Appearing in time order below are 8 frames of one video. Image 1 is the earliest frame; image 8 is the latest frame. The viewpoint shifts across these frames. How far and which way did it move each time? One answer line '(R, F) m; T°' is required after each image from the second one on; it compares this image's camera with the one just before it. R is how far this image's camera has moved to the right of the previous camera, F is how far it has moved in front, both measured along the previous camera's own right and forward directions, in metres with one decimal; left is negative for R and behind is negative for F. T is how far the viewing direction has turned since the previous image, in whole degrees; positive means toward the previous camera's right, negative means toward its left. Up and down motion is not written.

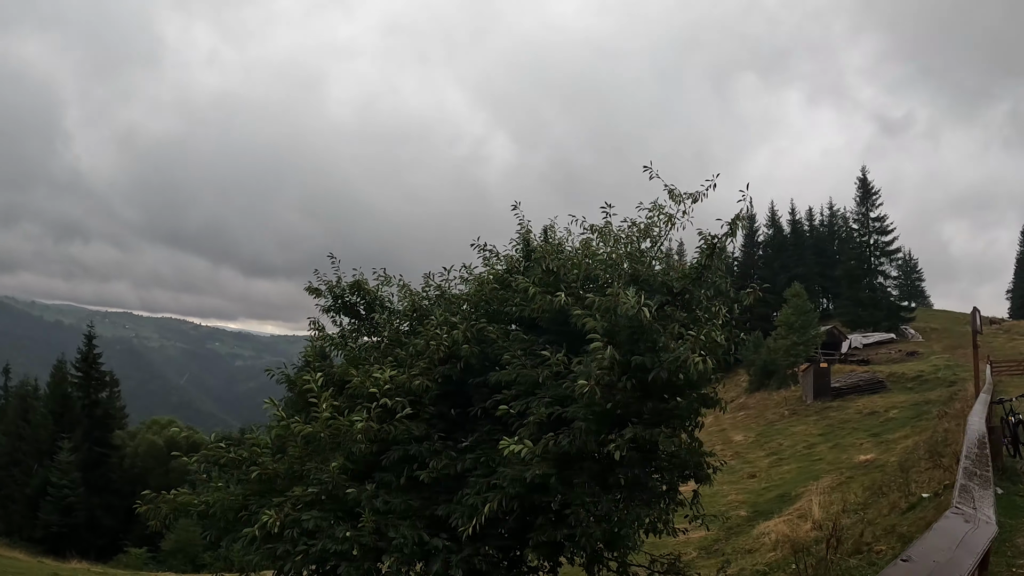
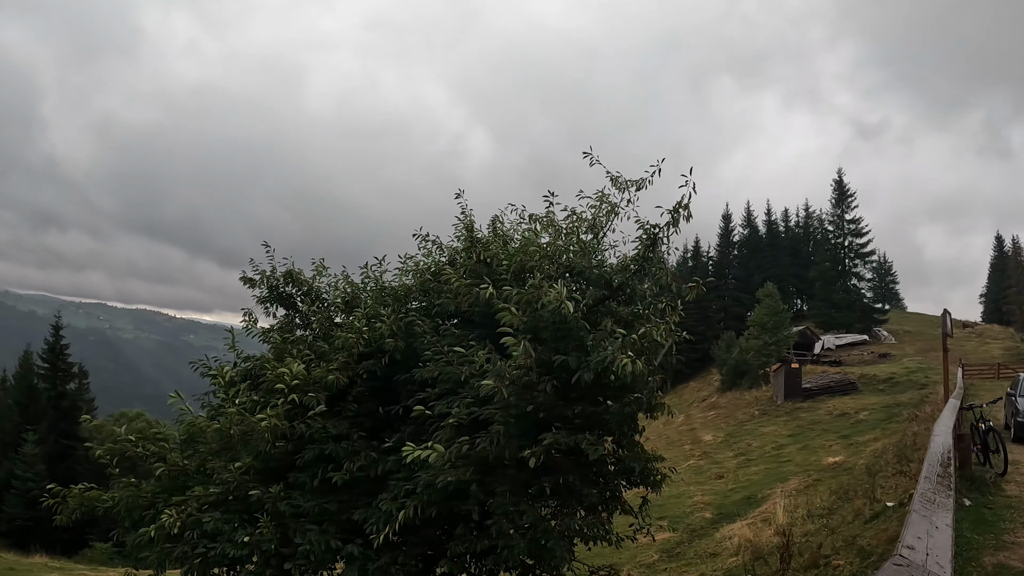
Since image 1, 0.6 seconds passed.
(+0.7, +0.8) m; +2°
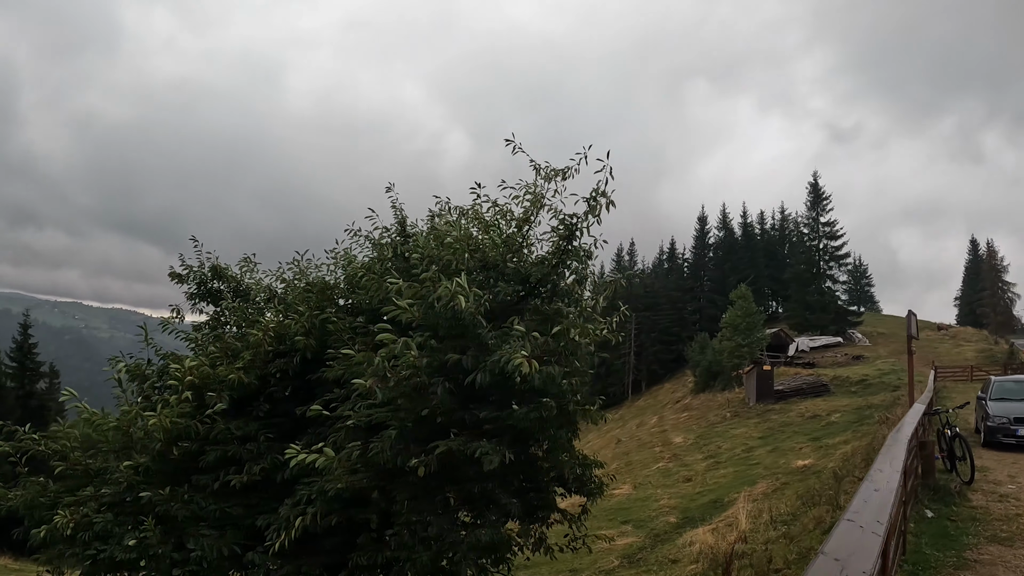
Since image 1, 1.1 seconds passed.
(+0.7, +0.7) m; +2°
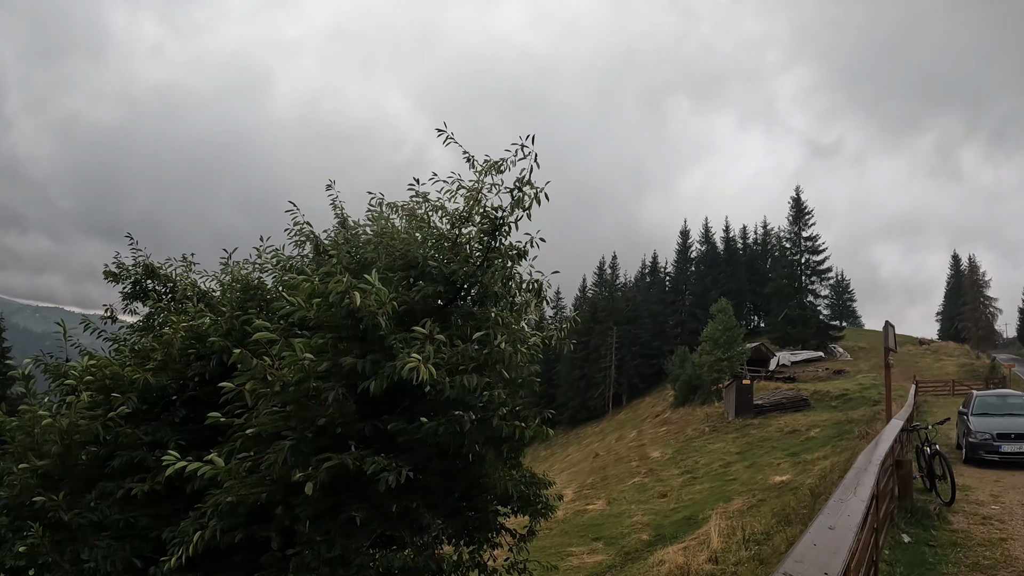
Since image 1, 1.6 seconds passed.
(+0.5, +0.6) m; +1°
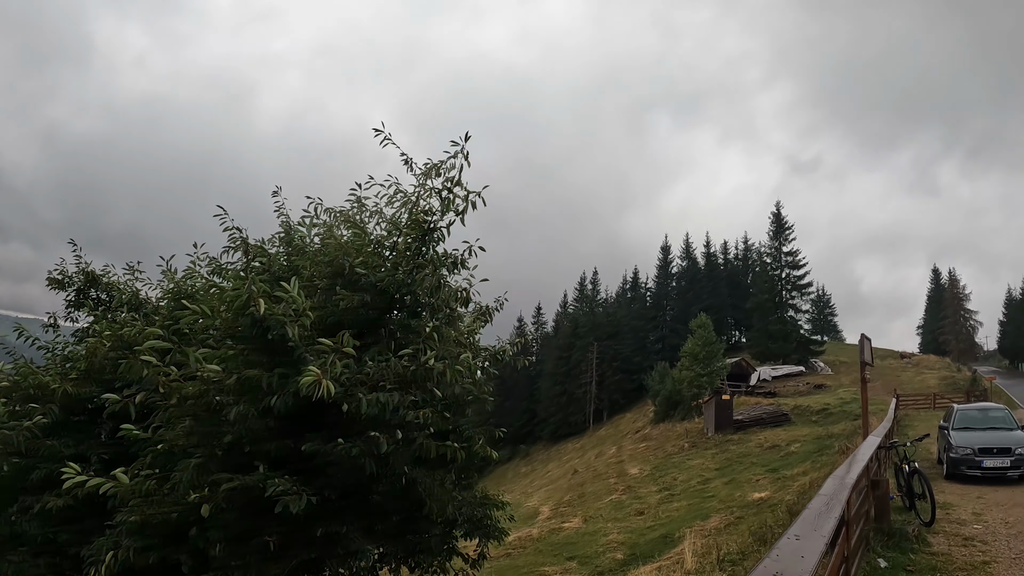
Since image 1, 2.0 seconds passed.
(+0.4, +0.5) m; +1°
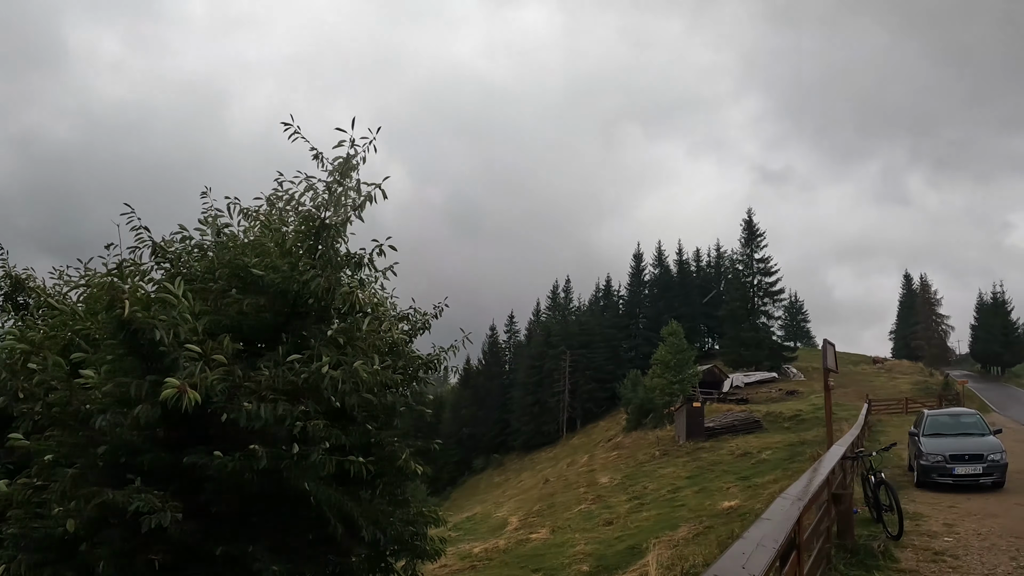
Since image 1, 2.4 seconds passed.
(+0.4, +0.5) m; +2°
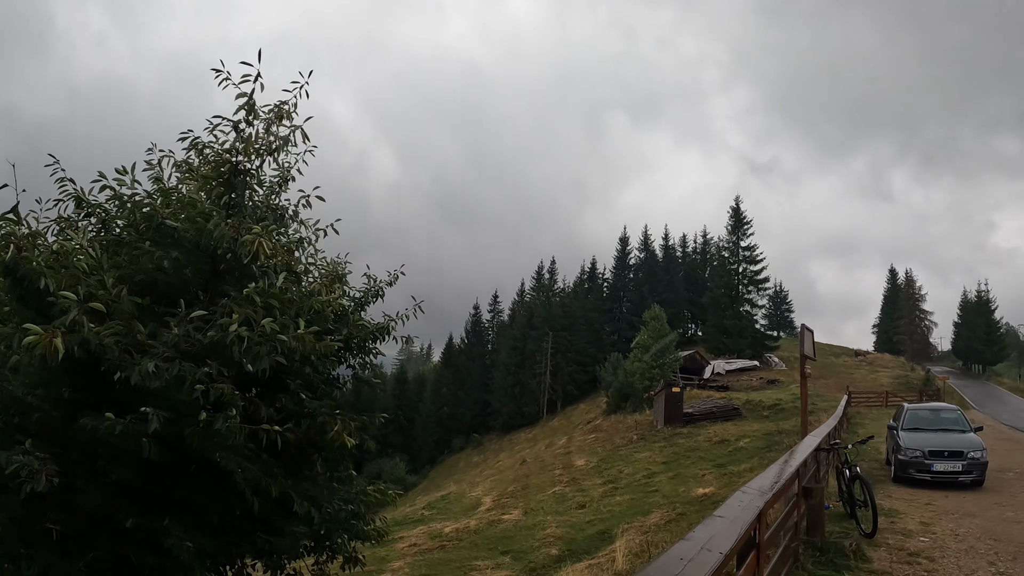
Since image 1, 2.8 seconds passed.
(+0.2, +0.4) m; +1°
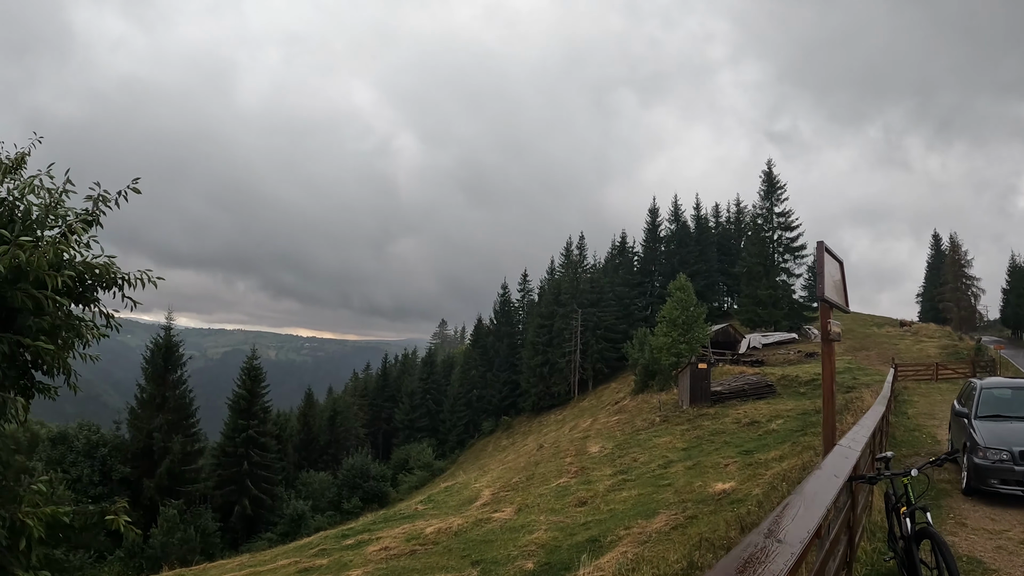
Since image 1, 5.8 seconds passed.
(+1.4, +2.2) m; -4°
